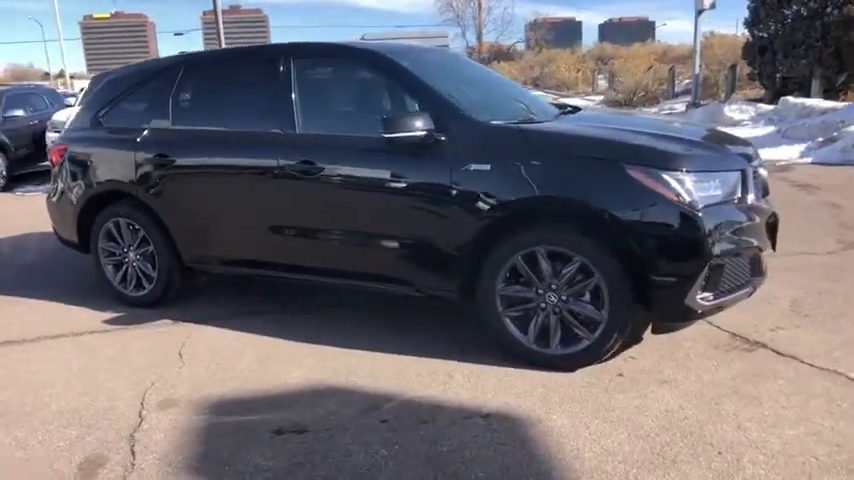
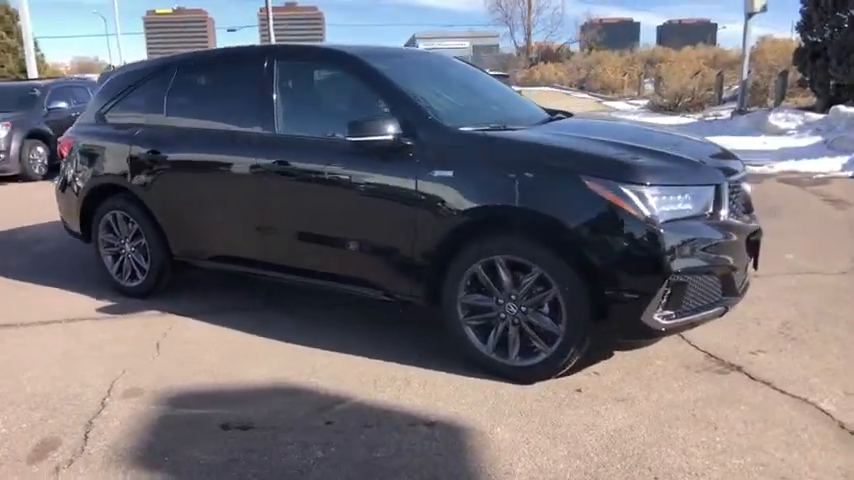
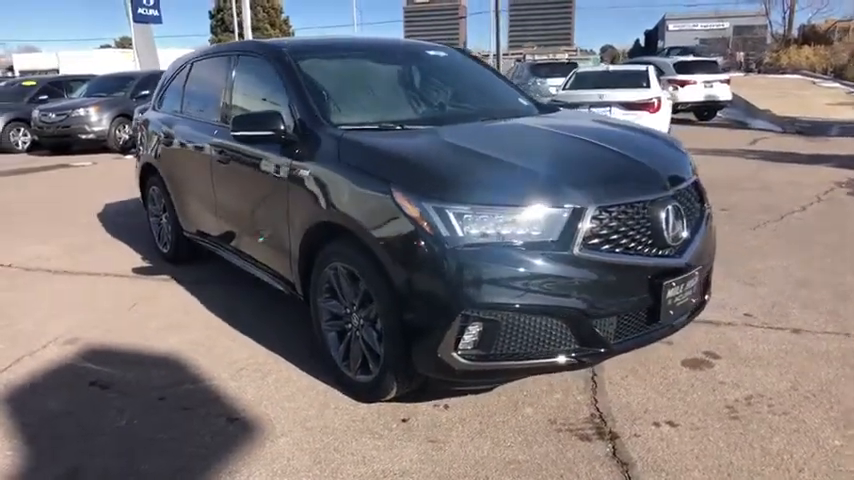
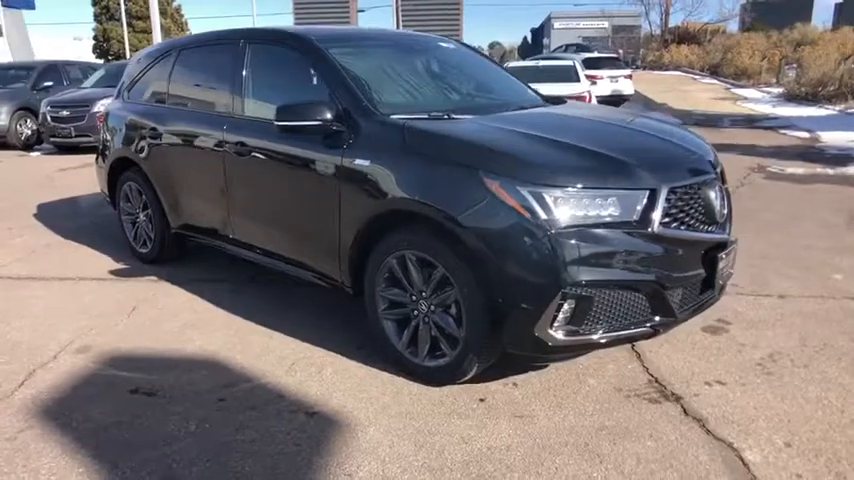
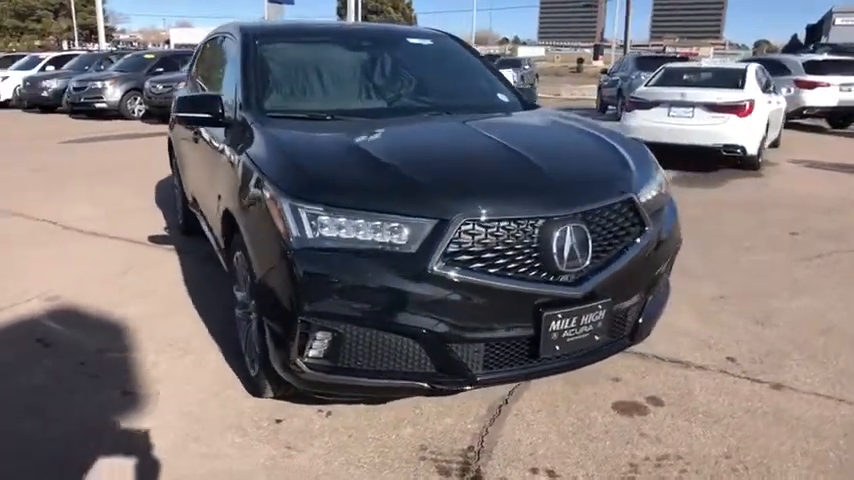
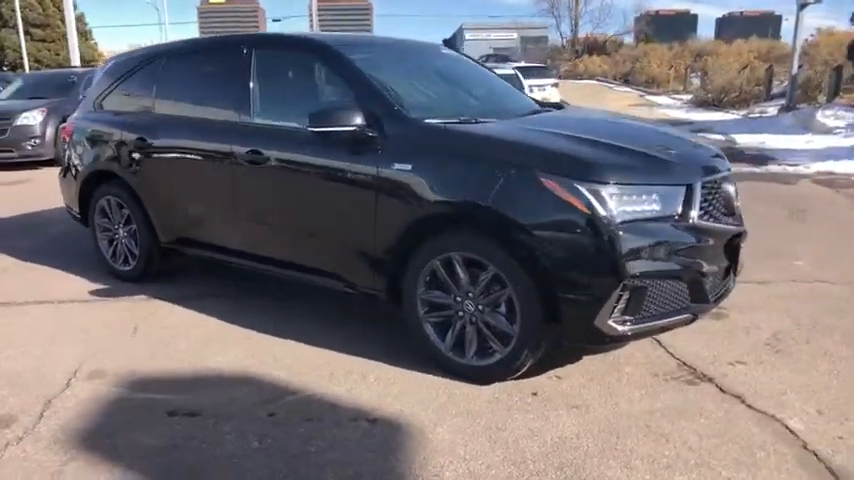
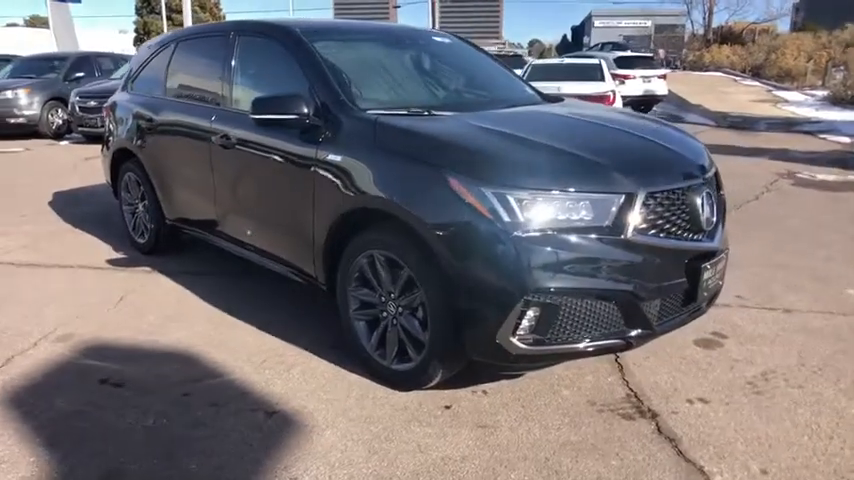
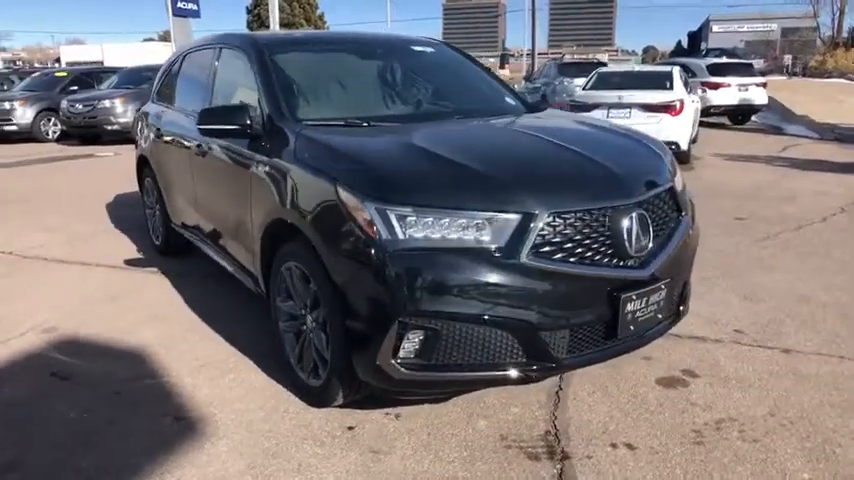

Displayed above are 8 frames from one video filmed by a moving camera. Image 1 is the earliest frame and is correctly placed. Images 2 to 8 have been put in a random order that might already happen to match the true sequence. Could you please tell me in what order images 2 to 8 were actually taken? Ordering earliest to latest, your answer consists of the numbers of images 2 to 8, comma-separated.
2, 6, 4, 7, 3, 8, 5
